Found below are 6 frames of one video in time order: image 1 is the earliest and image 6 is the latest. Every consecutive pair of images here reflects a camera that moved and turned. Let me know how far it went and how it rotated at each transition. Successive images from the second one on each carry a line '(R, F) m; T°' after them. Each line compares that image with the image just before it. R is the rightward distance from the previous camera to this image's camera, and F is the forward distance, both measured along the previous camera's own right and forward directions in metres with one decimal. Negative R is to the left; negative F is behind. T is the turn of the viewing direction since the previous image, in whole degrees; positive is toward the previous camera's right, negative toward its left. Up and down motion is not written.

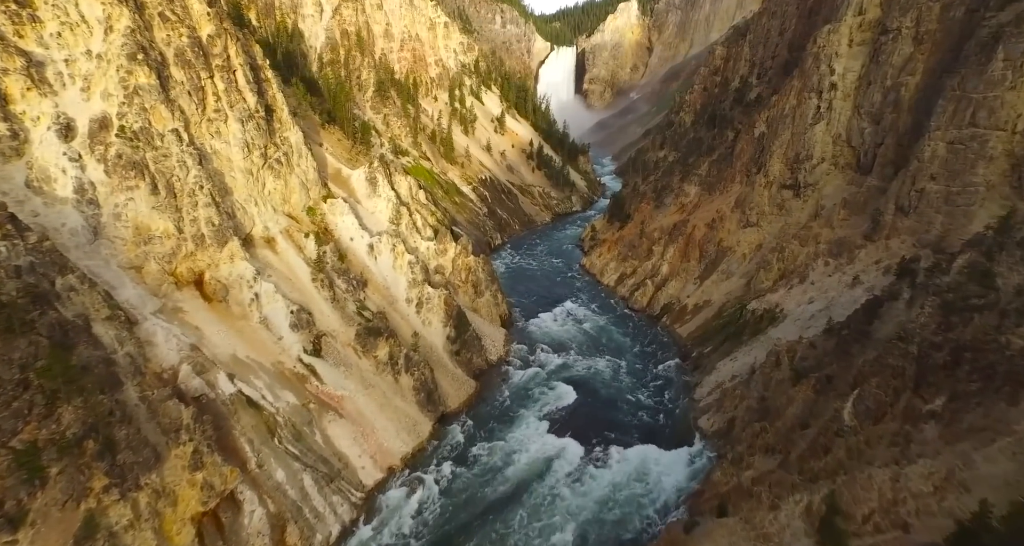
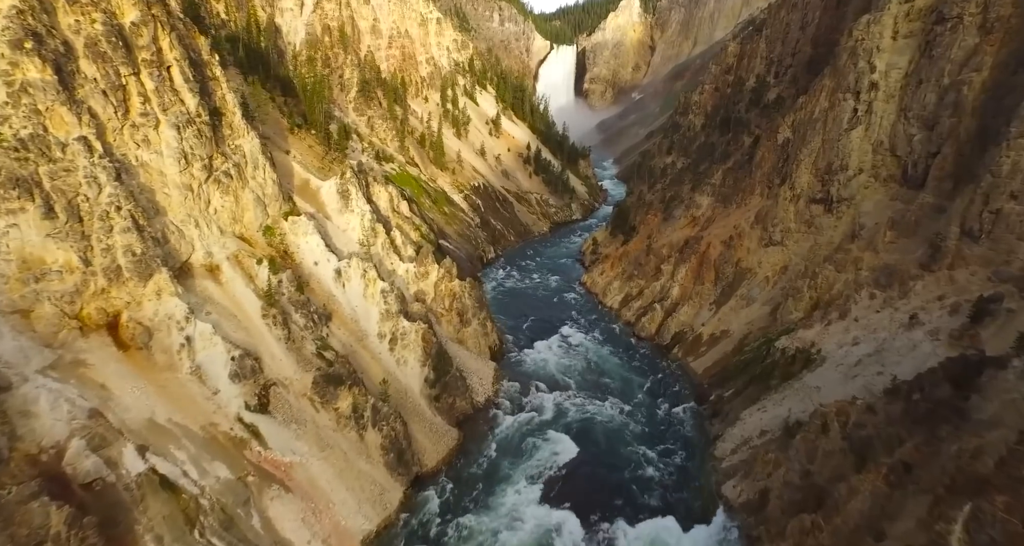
(+0.5, +4.0) m; 0°
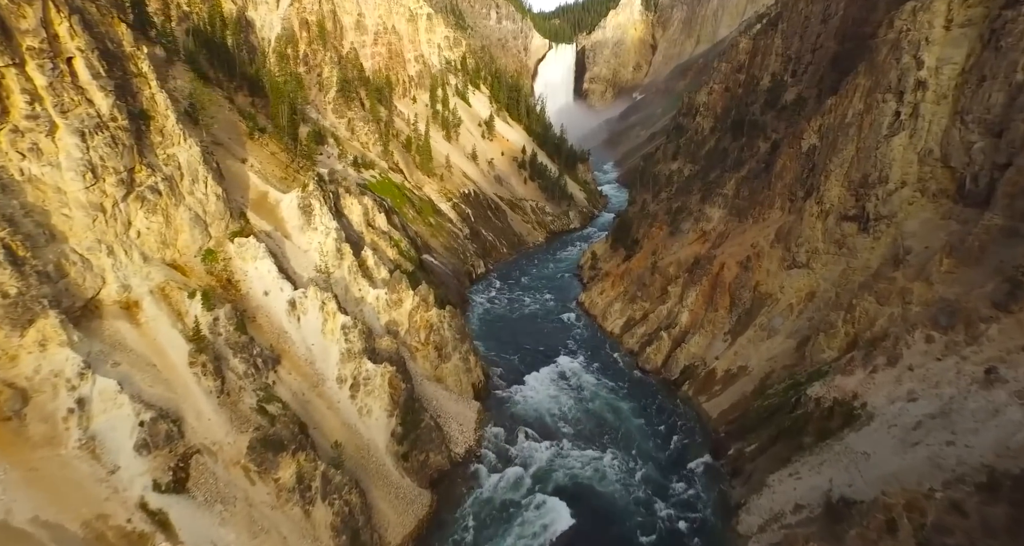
(+0.6, +3.8) m; 0°
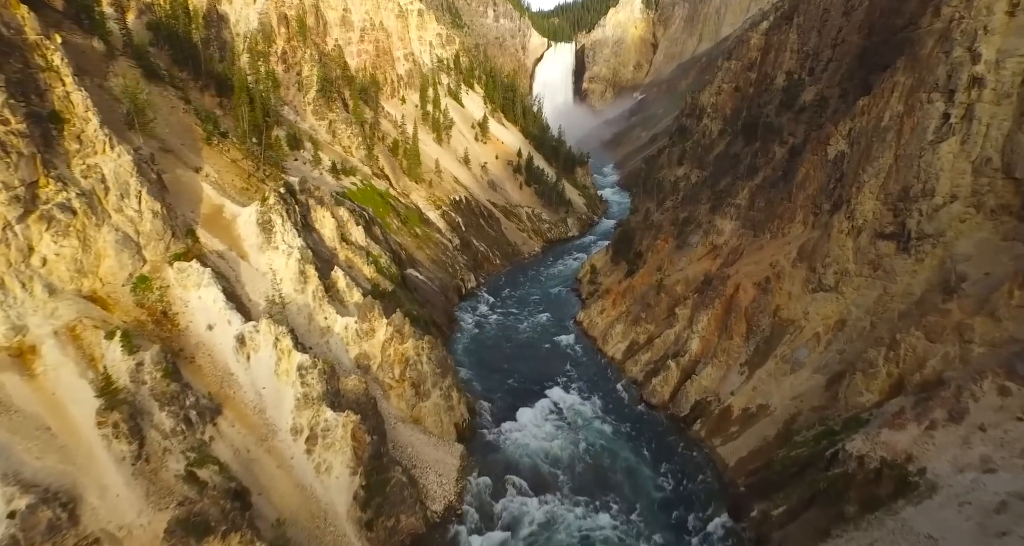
(+0.5, +3.2) m; 0°
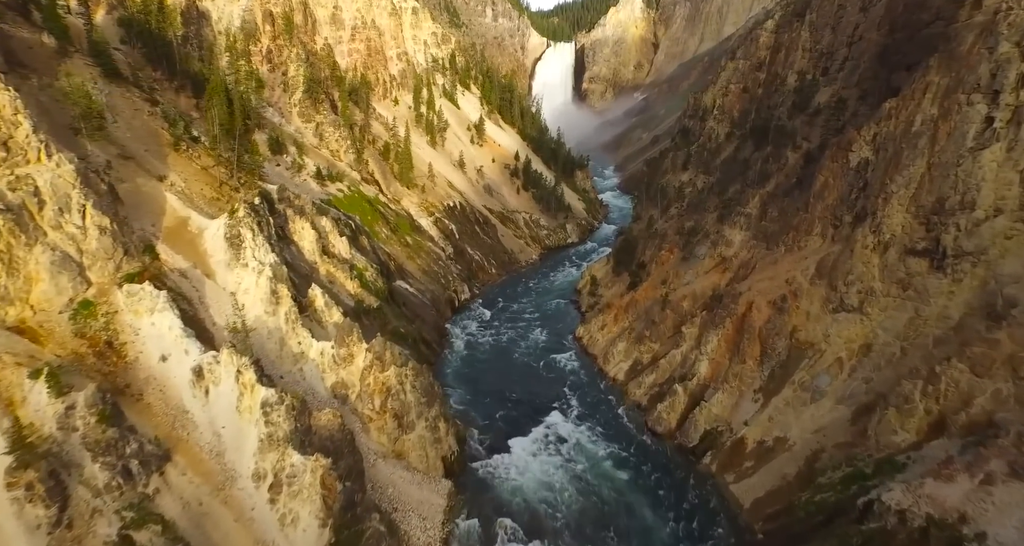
(+0.3, +2.1) m; 0°
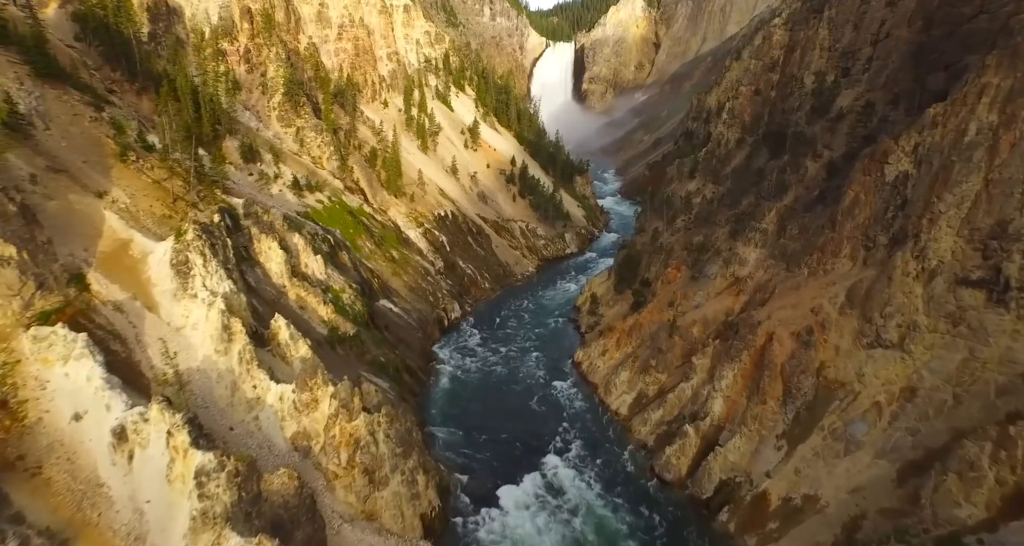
(+0.4, +2.7) m; 0°
